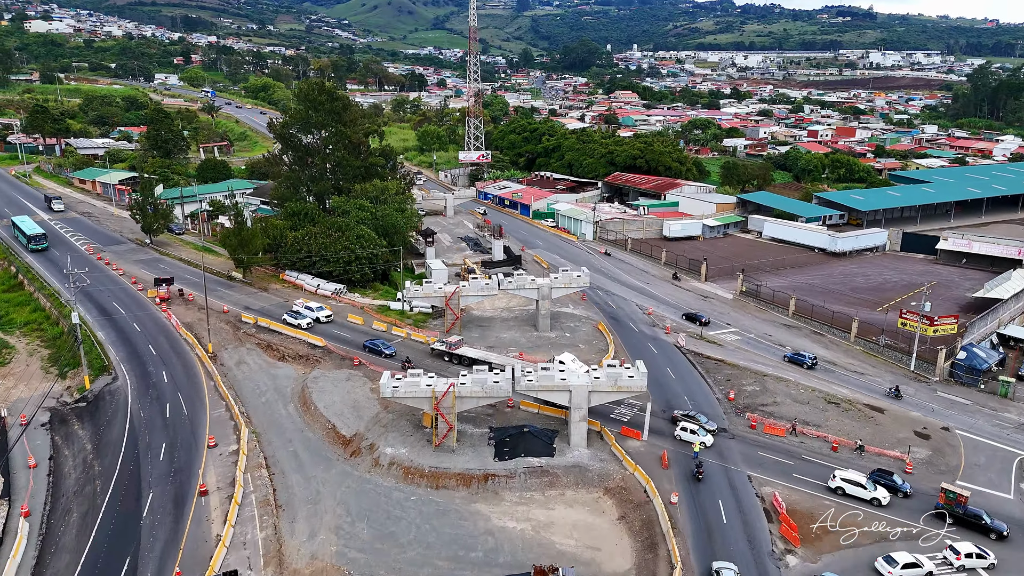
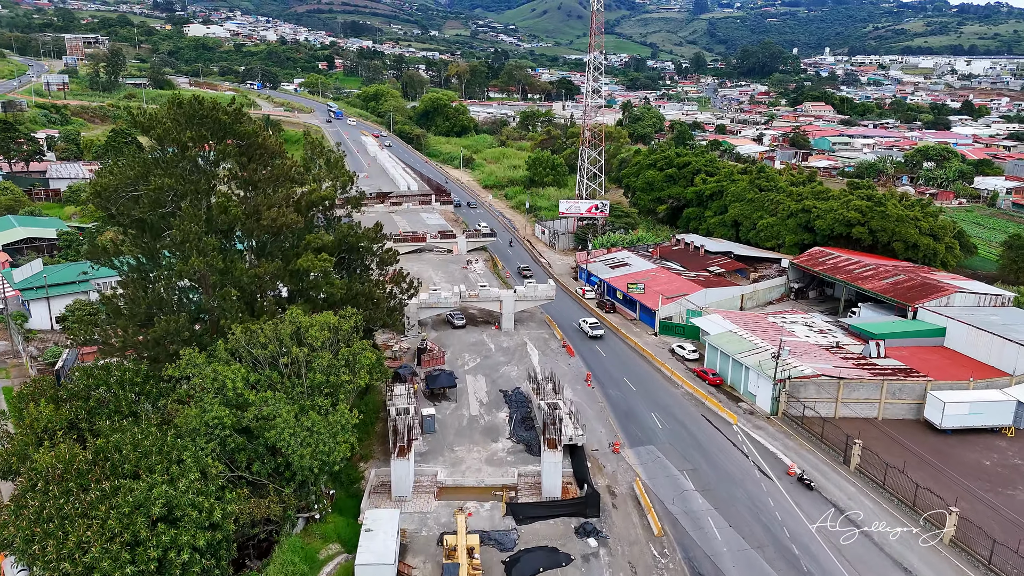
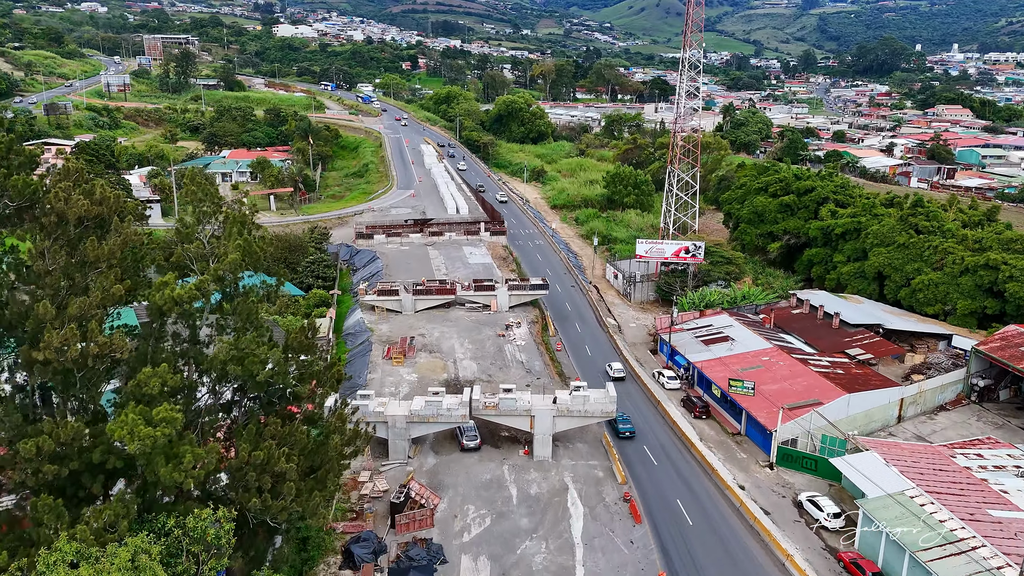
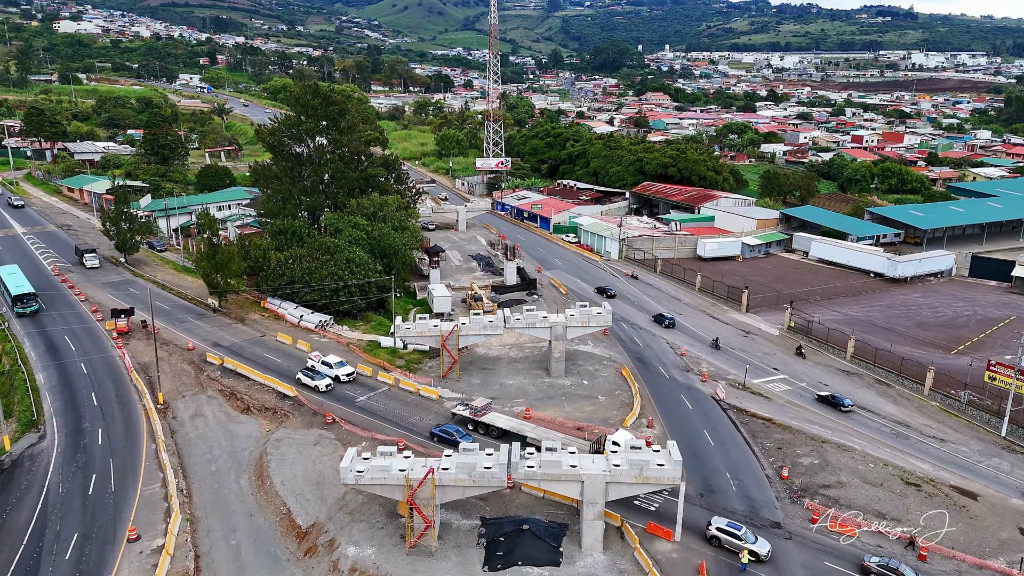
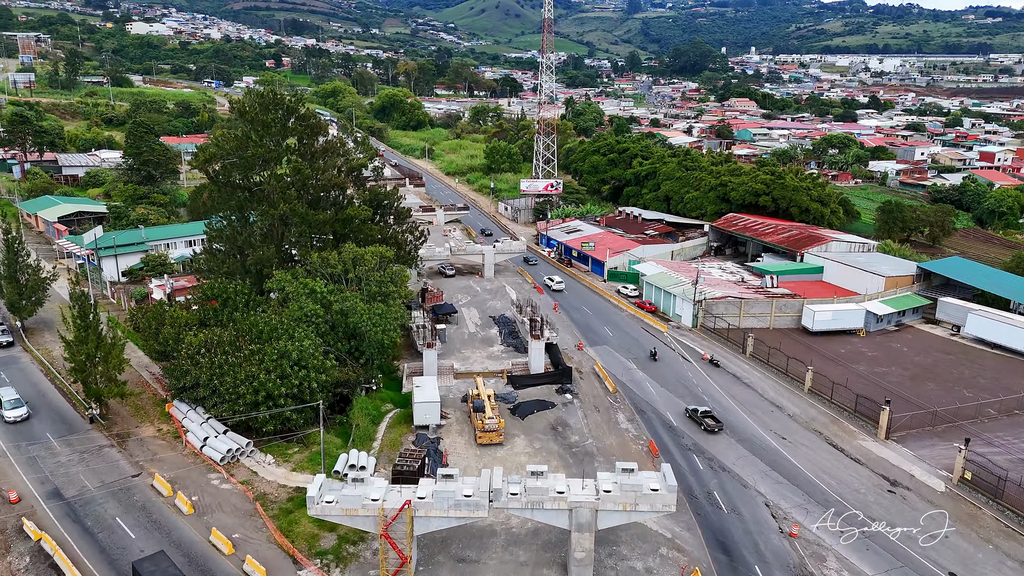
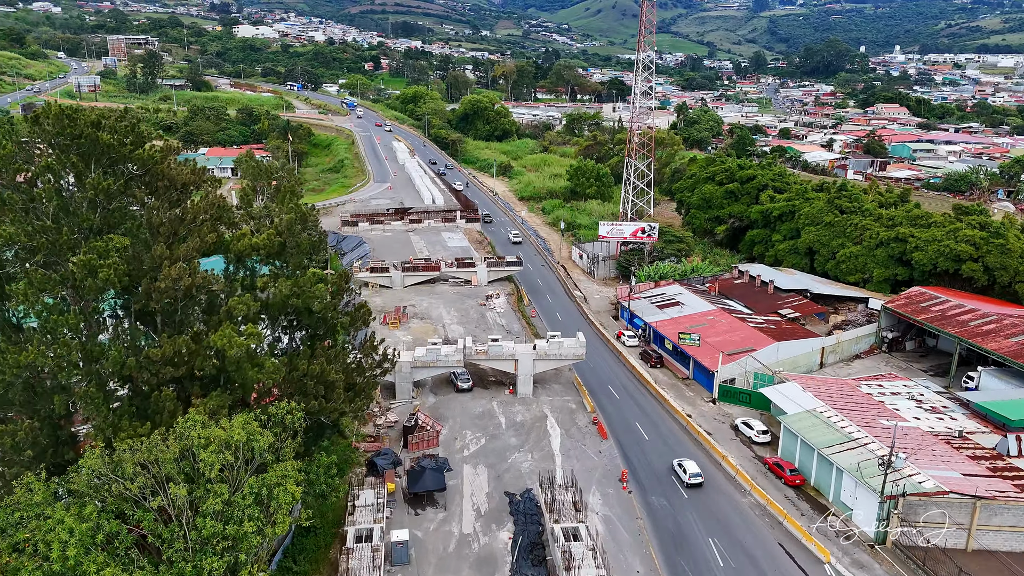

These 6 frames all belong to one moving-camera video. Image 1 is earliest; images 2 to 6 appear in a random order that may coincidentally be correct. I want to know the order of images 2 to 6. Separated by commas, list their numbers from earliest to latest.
4, 5, 2, 6, 3
